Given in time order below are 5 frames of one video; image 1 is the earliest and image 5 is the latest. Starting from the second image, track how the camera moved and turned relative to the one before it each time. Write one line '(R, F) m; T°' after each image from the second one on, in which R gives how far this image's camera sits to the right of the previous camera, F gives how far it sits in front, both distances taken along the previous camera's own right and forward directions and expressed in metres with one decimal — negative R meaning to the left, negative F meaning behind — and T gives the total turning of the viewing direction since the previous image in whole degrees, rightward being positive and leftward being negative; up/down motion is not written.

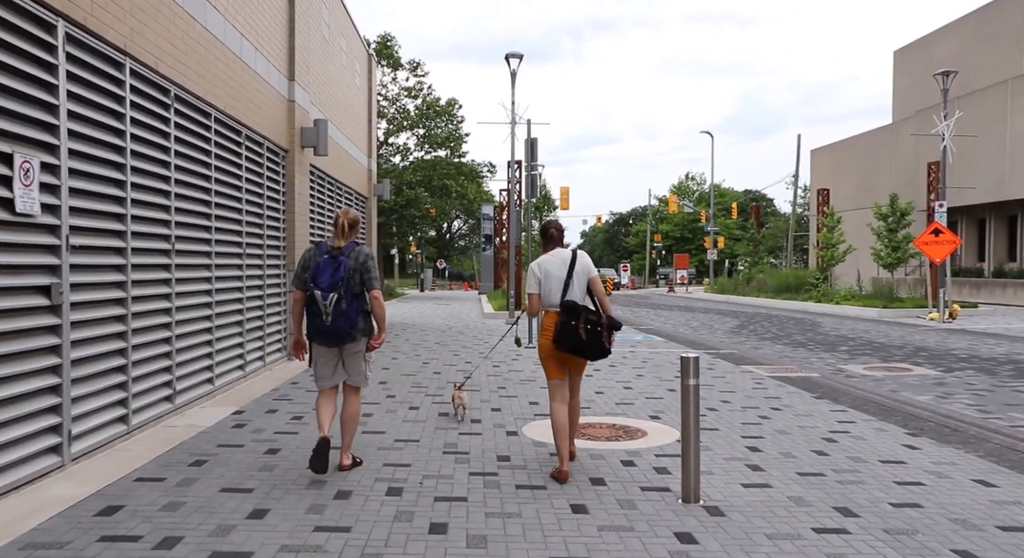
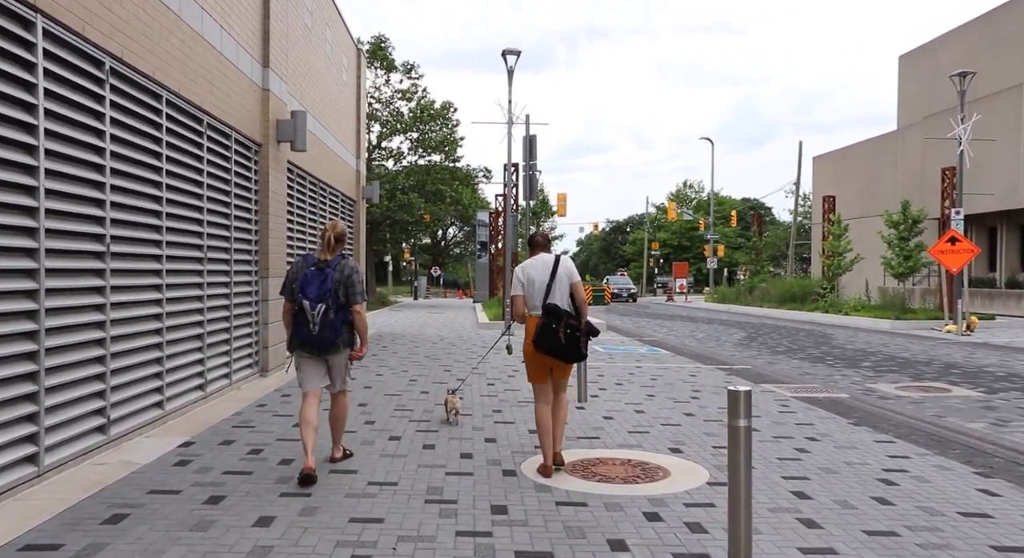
(0.0, +0.9) m; 0°
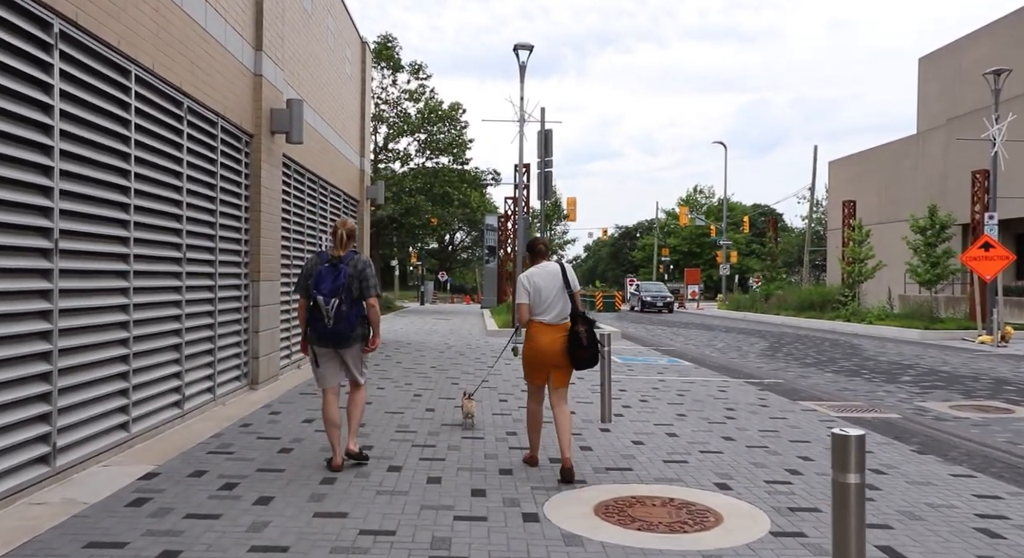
(-0.1, +0.8) m; -1°
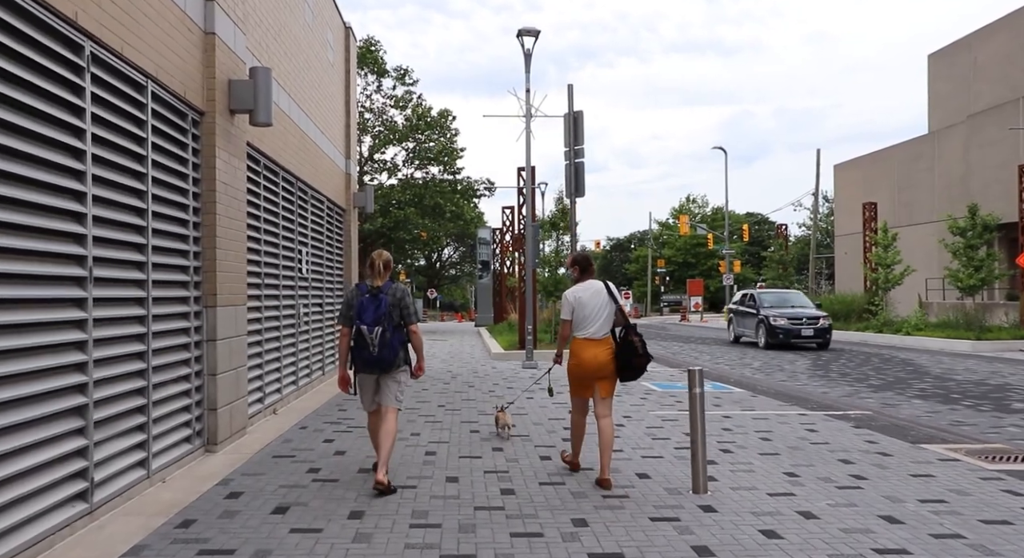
(-0.5, +2.0) m; +1°
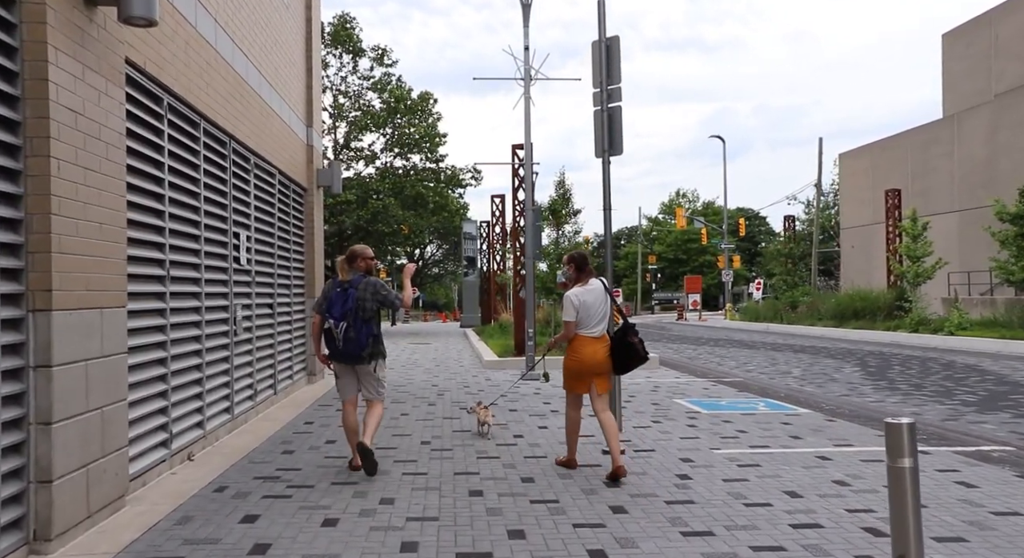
(-0.3, +2.5) m; +1°
